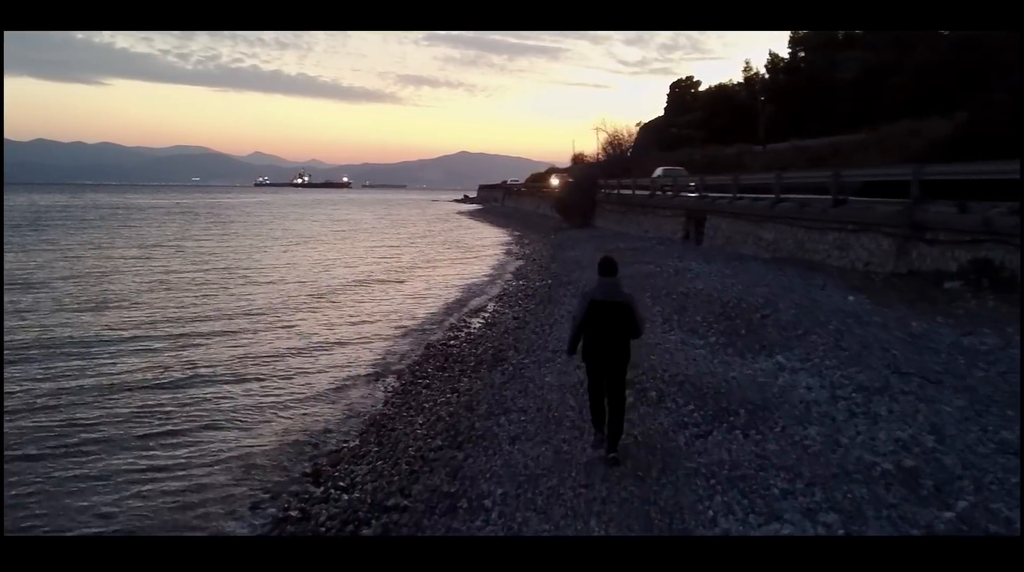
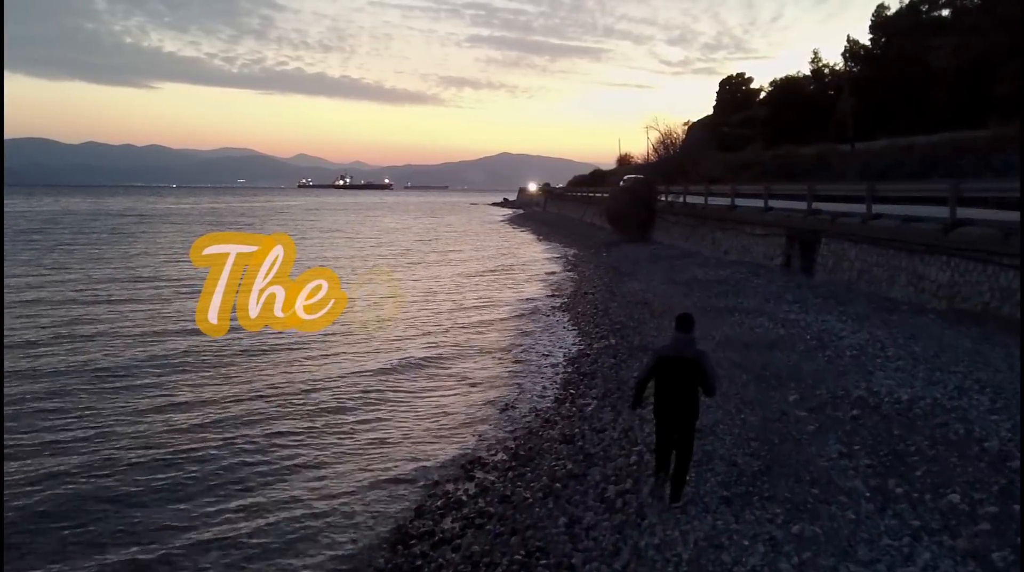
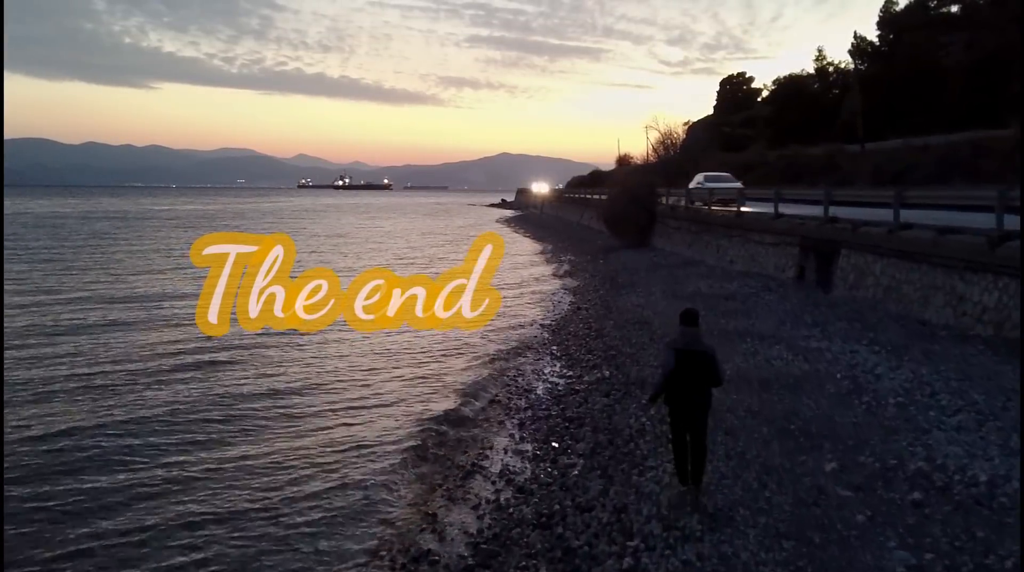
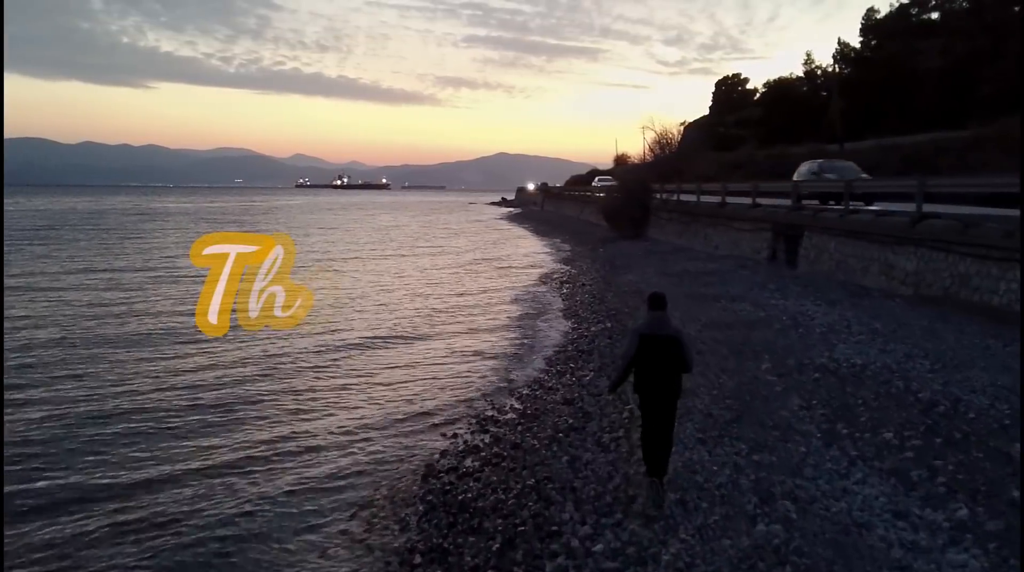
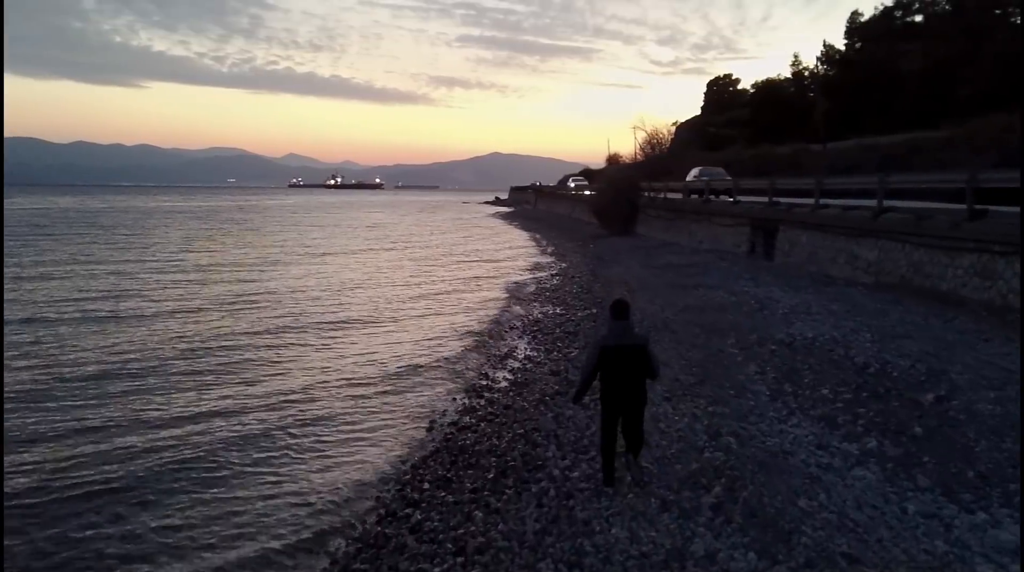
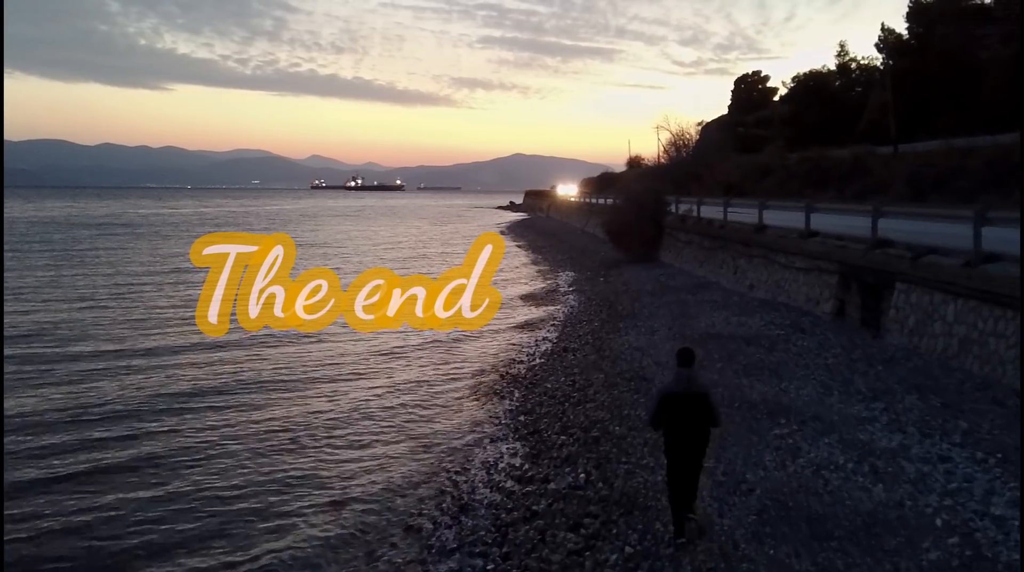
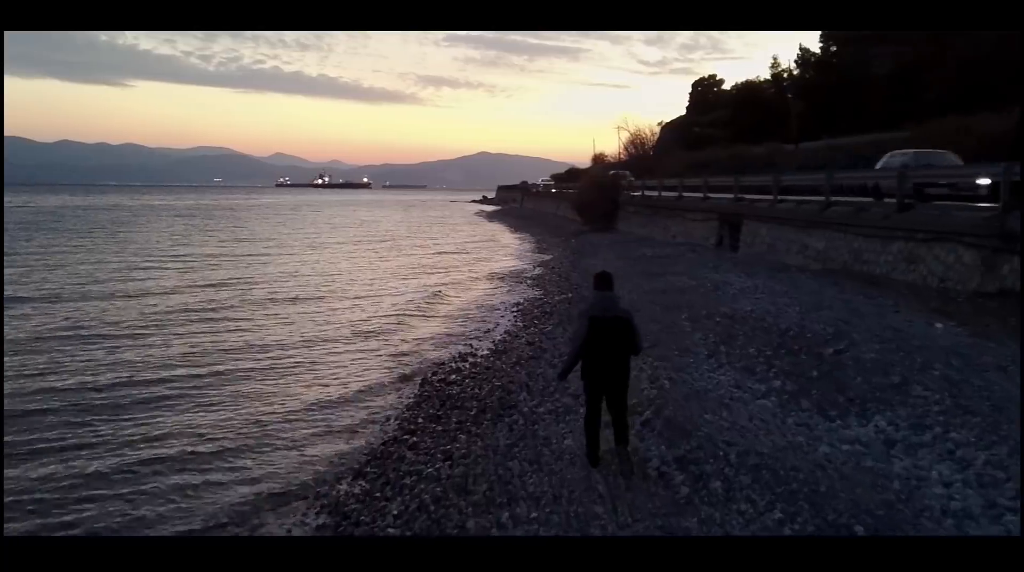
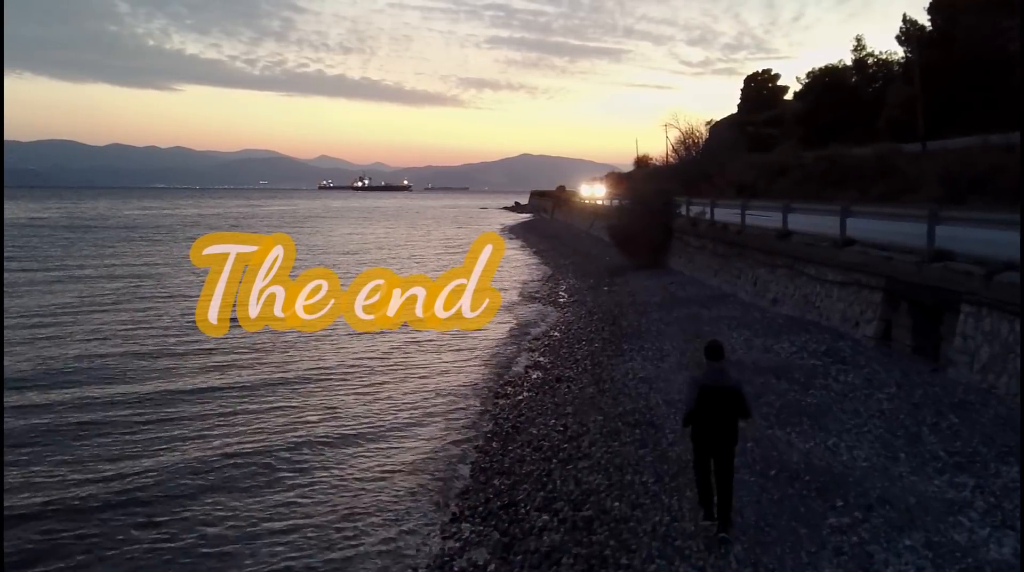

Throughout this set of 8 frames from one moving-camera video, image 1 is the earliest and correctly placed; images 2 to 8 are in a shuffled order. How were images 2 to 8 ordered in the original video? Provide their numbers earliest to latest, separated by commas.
7, 5, 4, 2, 3, 6, 8
